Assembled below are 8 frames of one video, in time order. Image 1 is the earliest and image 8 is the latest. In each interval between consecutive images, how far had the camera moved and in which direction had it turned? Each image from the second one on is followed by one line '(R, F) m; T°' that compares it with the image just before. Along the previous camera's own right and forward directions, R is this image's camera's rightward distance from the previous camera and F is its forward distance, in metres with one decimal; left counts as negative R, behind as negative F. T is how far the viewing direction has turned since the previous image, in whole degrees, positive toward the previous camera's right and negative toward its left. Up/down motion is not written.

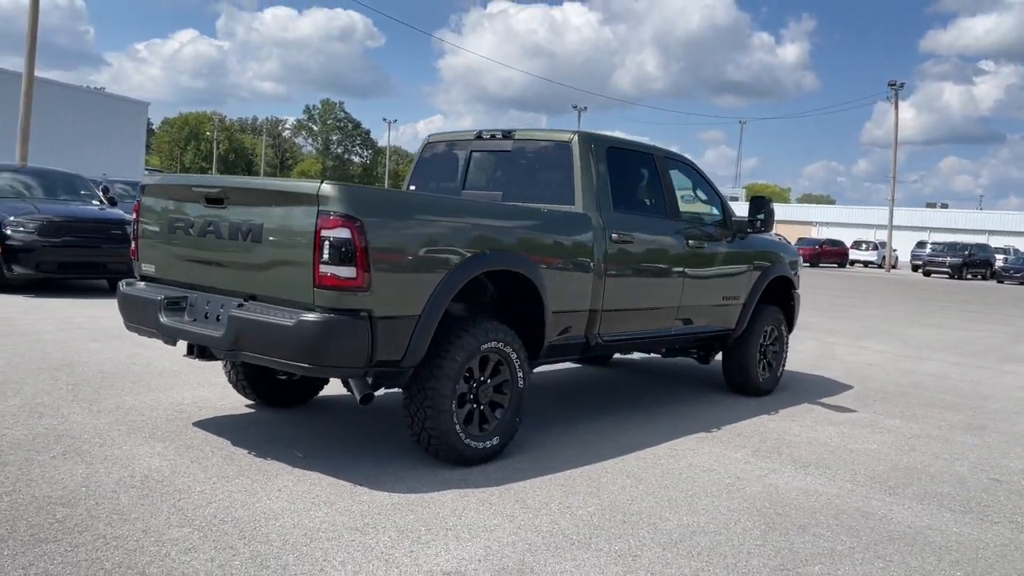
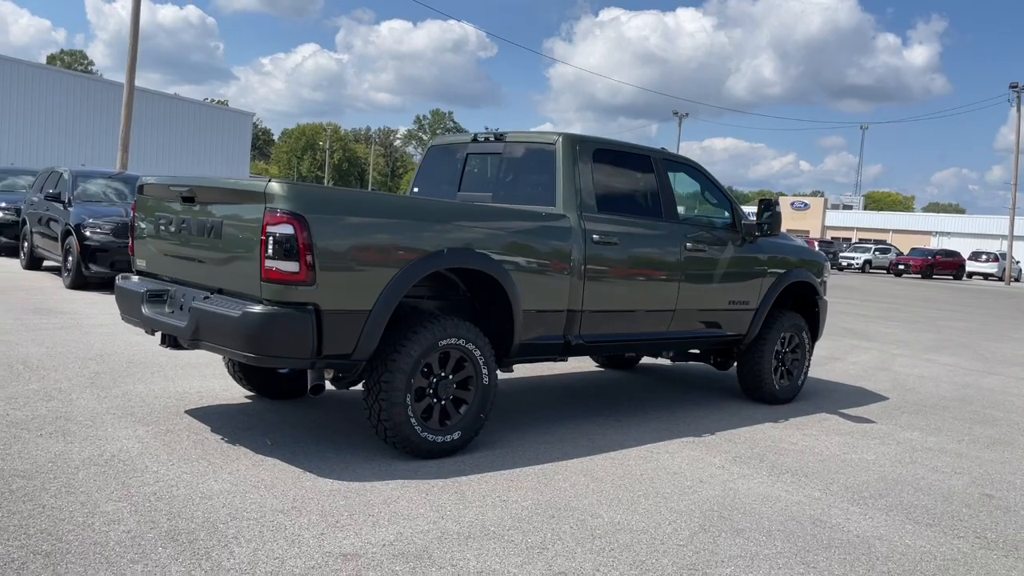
(+0.8, 0.0) m; -7°
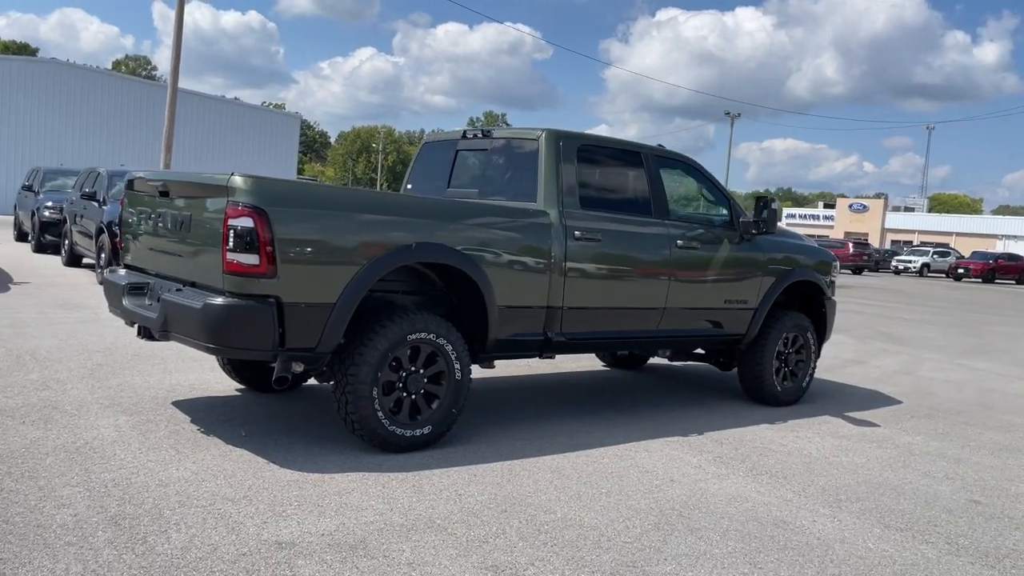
(+0.5, 0.0) m; -3°
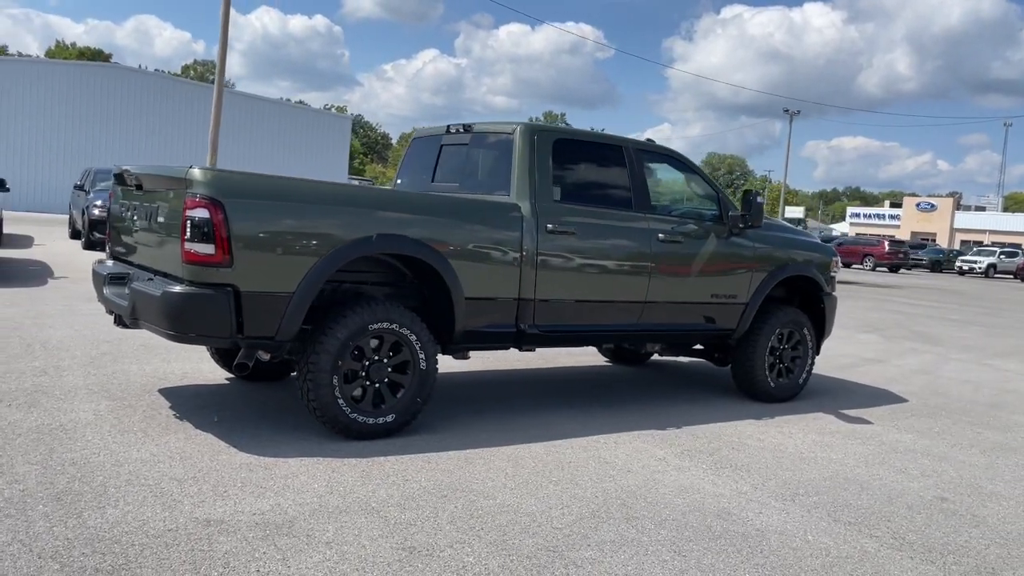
(+0.6, 0.0) m; -4°
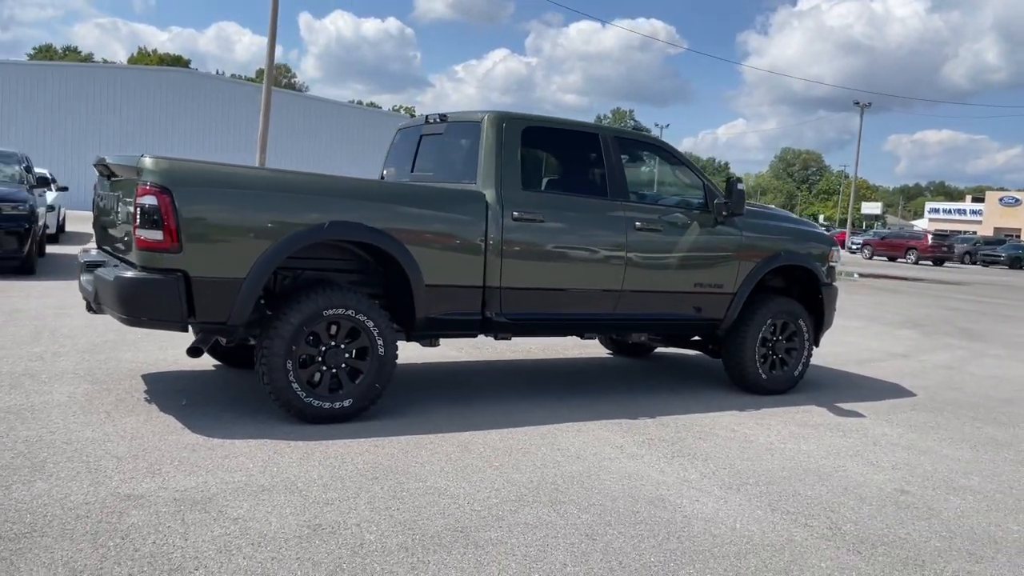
(+0.7, 0.0) m; -4°
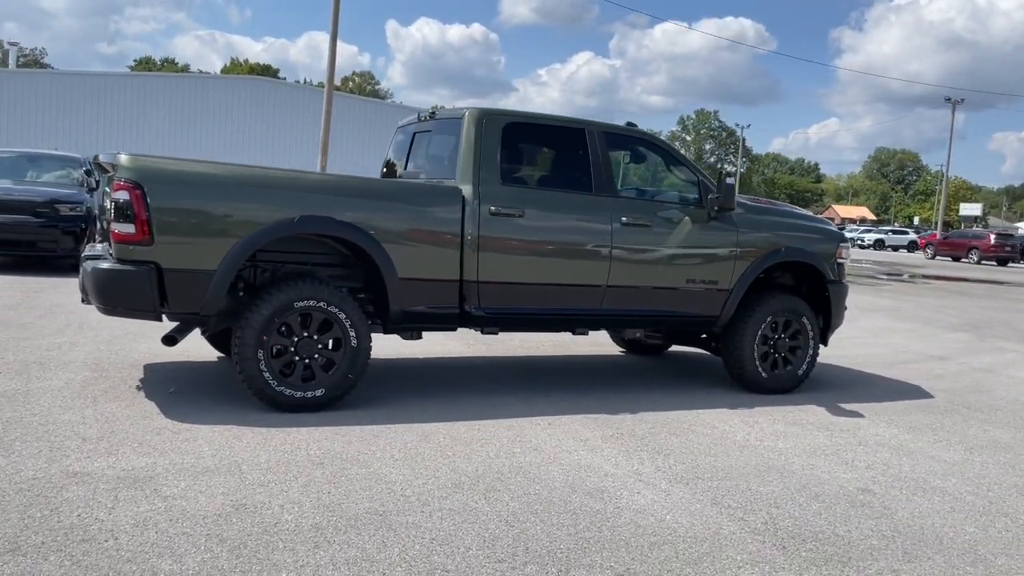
(+0.7, 0.0) m; -5°
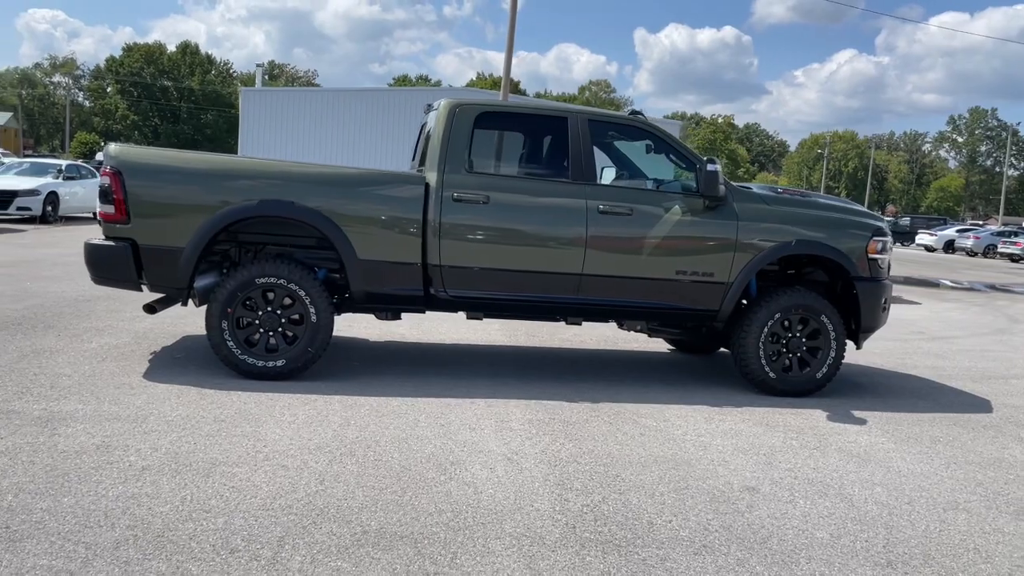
(+1.9, +0.1) m; -15°
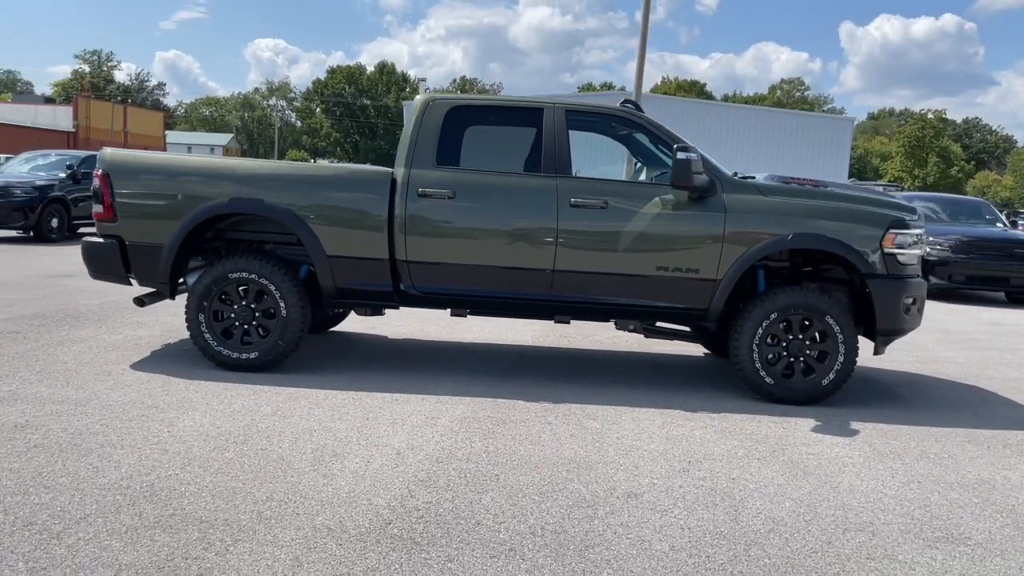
(+1.6, +0.3) m; -12°
